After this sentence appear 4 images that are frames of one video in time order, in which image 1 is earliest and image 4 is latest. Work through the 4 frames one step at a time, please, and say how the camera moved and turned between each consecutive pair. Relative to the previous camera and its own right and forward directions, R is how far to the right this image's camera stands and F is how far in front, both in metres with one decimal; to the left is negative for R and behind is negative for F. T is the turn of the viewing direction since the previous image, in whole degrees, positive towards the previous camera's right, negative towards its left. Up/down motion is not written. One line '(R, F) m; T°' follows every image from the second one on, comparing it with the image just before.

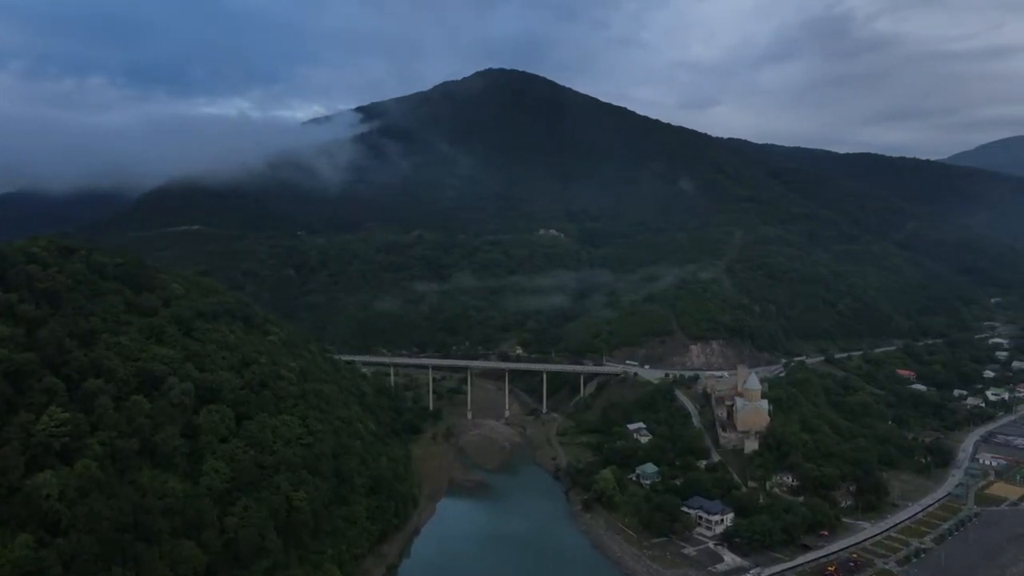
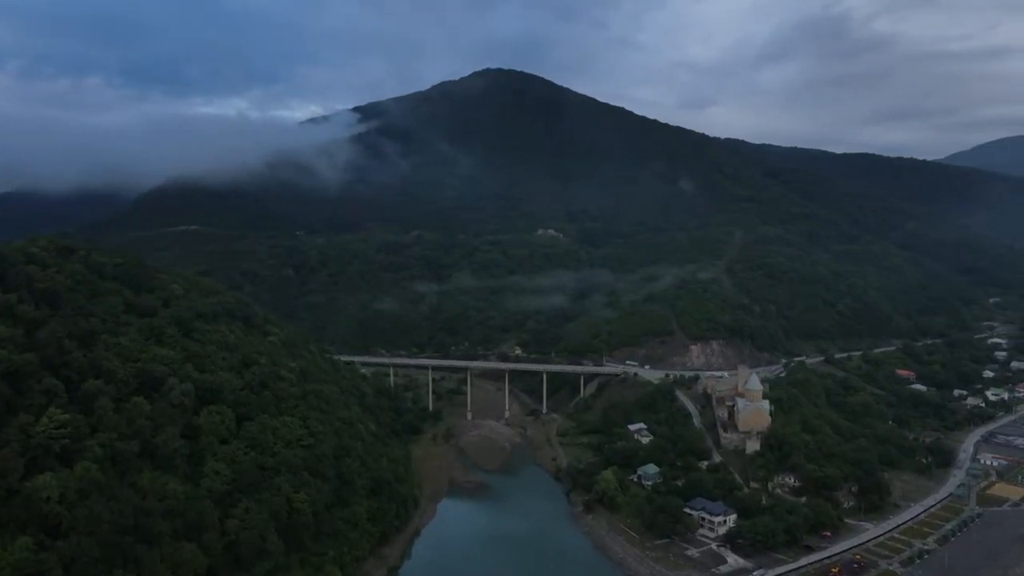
(-0.2, +0.1) m; 0°
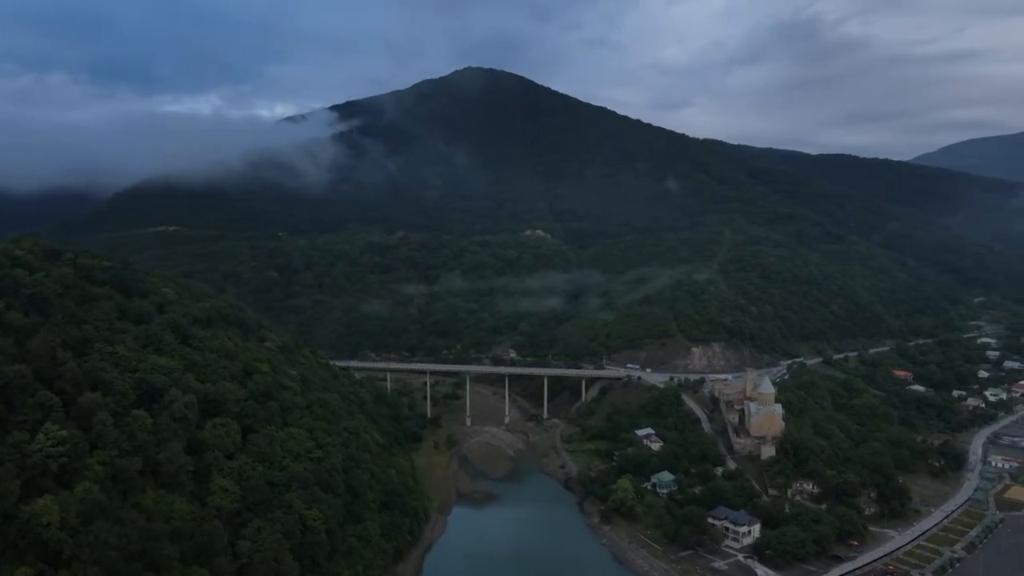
(-2.3, +1.8) m; +2°
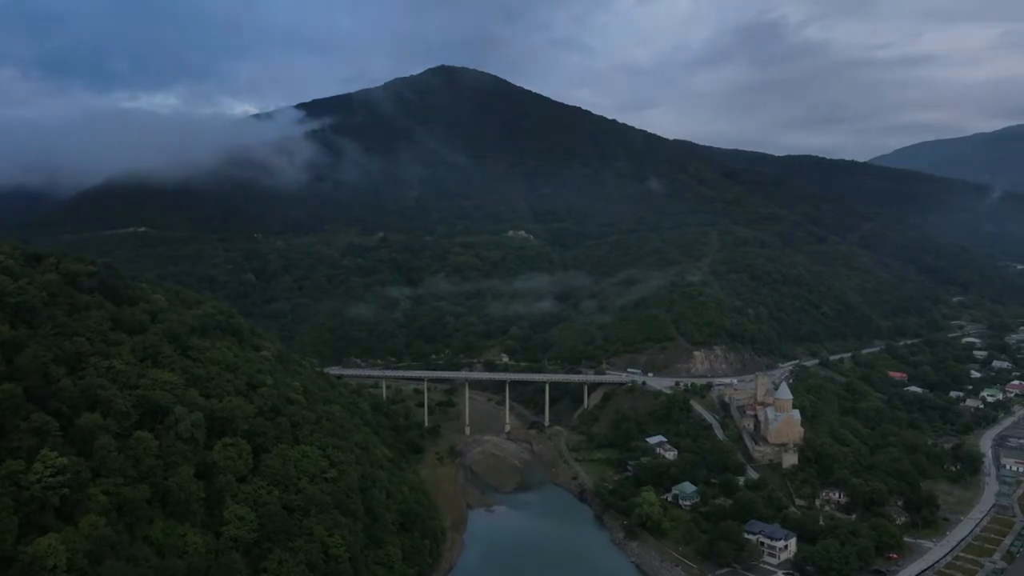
(-3.1, +2.4) m; +3°
